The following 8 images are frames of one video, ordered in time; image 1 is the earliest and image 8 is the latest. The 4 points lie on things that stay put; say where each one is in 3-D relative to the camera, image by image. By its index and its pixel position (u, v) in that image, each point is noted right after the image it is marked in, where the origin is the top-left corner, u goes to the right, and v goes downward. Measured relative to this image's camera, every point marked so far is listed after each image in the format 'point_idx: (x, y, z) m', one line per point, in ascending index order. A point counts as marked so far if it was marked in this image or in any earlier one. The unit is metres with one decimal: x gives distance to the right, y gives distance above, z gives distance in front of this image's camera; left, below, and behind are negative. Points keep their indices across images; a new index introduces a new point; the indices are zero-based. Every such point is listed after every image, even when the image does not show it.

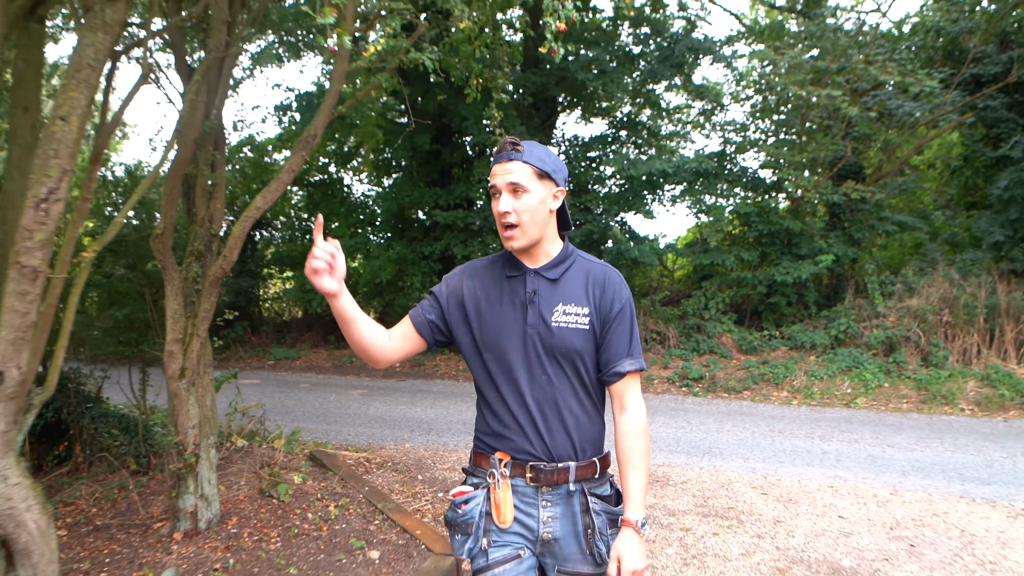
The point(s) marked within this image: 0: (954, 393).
0: (+3.8, -0.9, +8.2) m
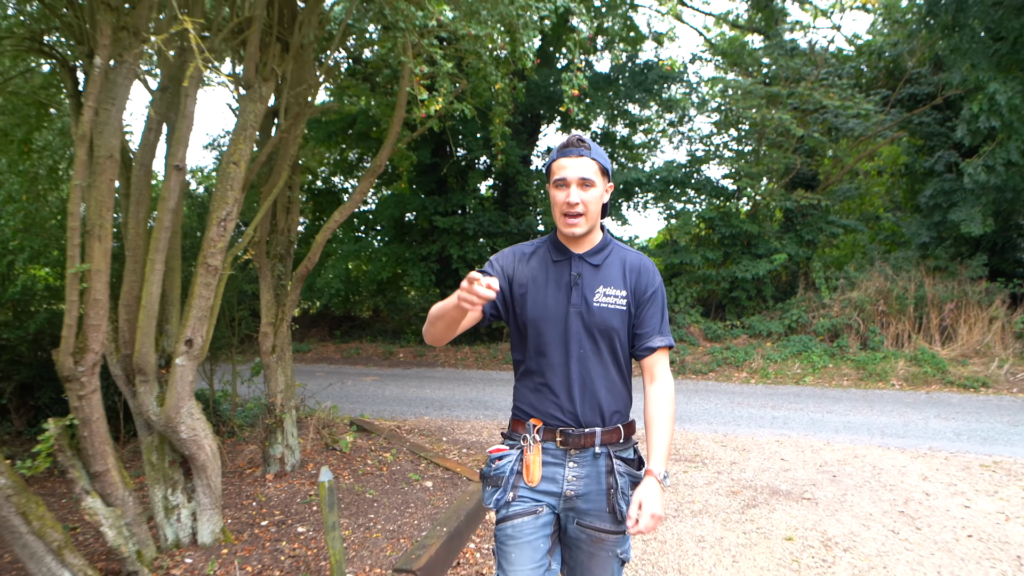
0: (+3.8, -0.8, +9.6) m
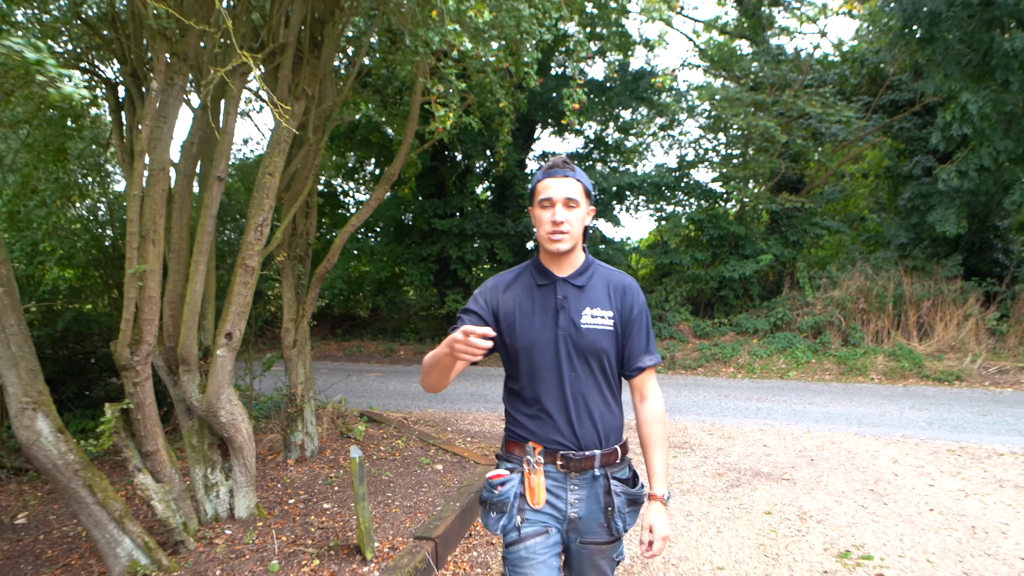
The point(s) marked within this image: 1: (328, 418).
0: (+3.8, -0.8, +10.1) m
1: (-1.3, -0.9, +6.7) m
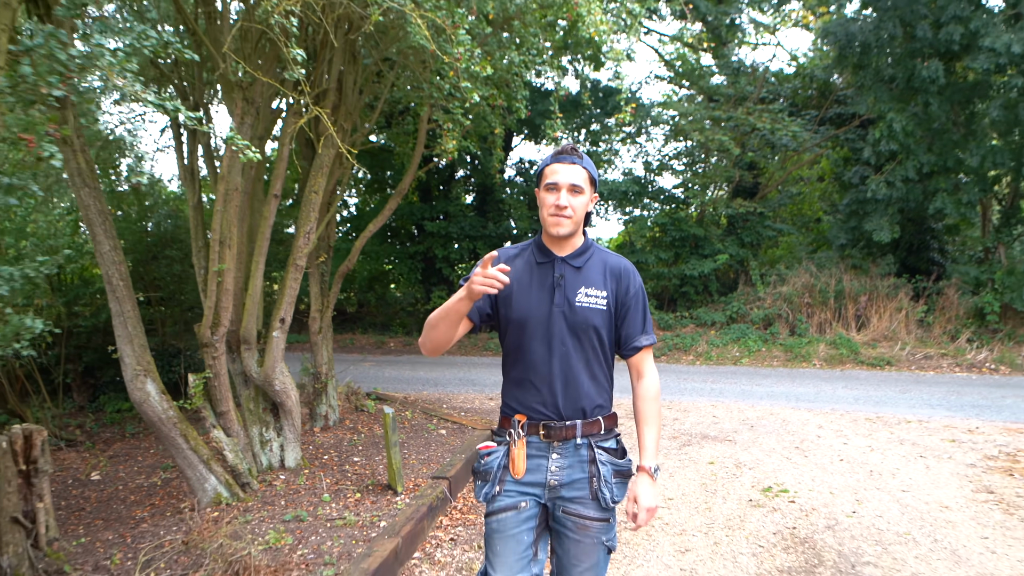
0: (+3.6, -0.8, +11.4) m
1: (-1.4, -0.9, +7.8) m
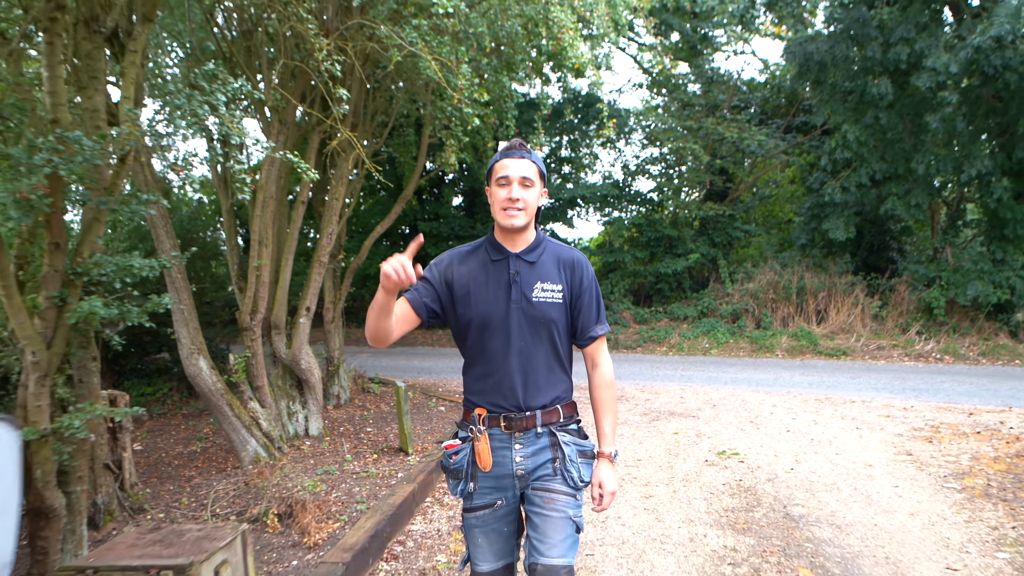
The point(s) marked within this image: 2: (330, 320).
0: (+3.4, -0.7, +12.4) m
1: (-1.5, -0.8, +8.7) m
2: (-1.5, -0.3, +8.0) m
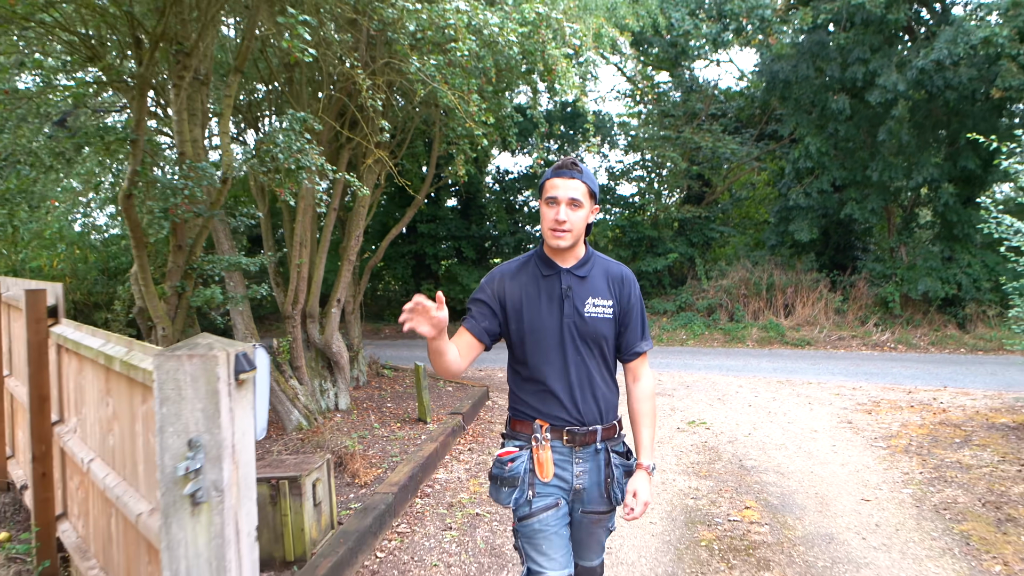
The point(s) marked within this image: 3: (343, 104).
0: (+3.3, -0.7, +13.5) m
1: (-1.5, -0.8, +9.8) m
2: (-1.5, -0.2, +9.1) m
3: (-1.3, +1.4, +7.3) m
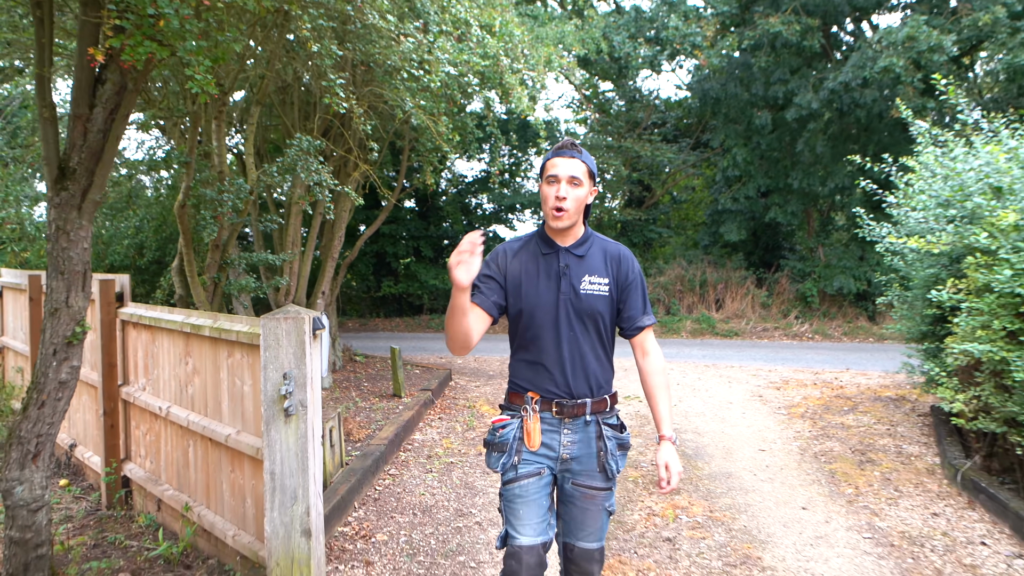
0: (+2.6, -0.6, +14.9) m
1: (-2.0, -0.7, +11.0) m
2: (-2.0, -0.2, +10.2) m
3: (-1.6, +1.5, +8.4) m
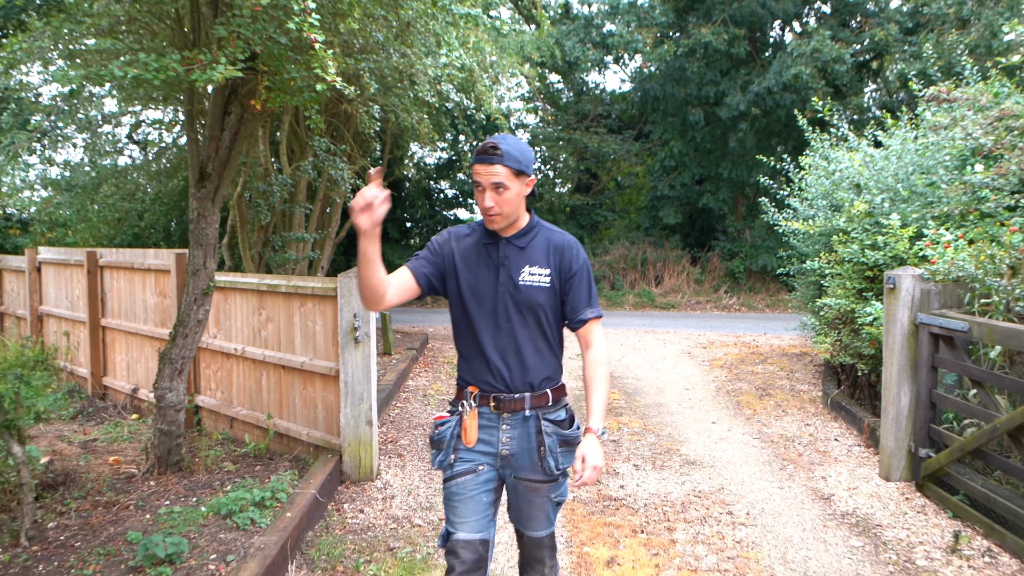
0: (+2.0, -0.2, +16.8) m
1: (-2.4, -0.4, +12.5) m
2: (-2.4, +0.1, +11.8) m
3: (-1.9, +1.7, +10.0) m
